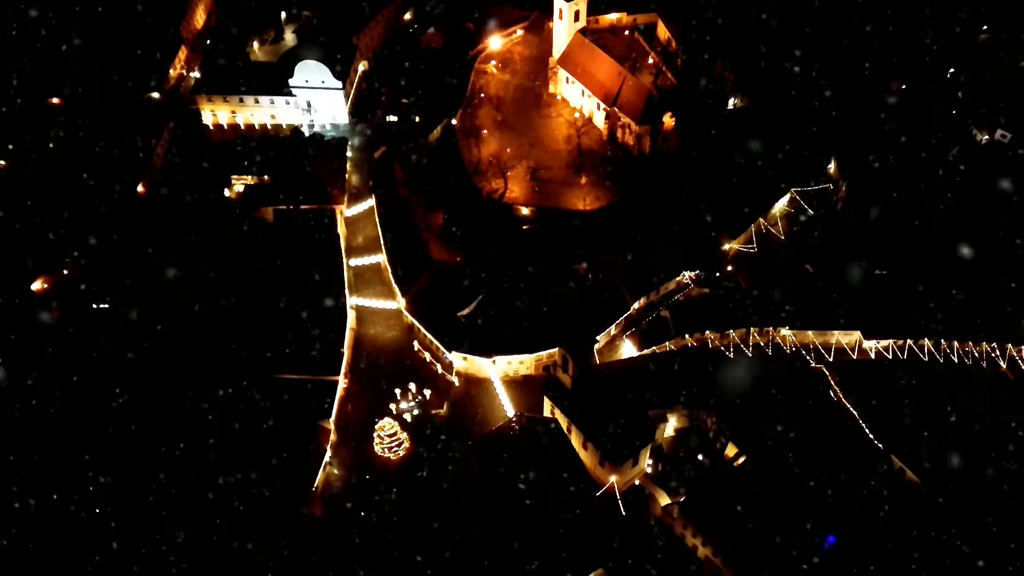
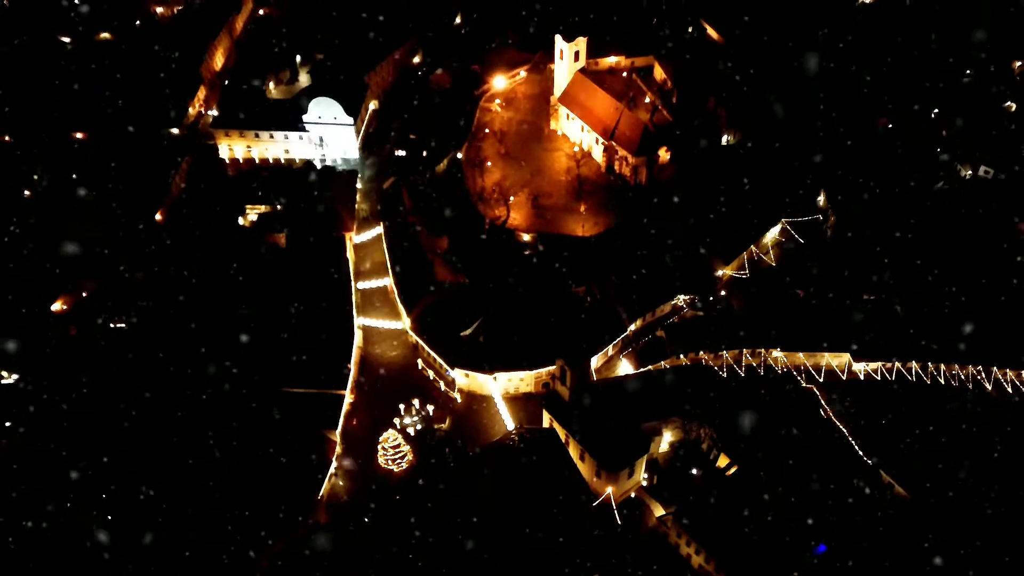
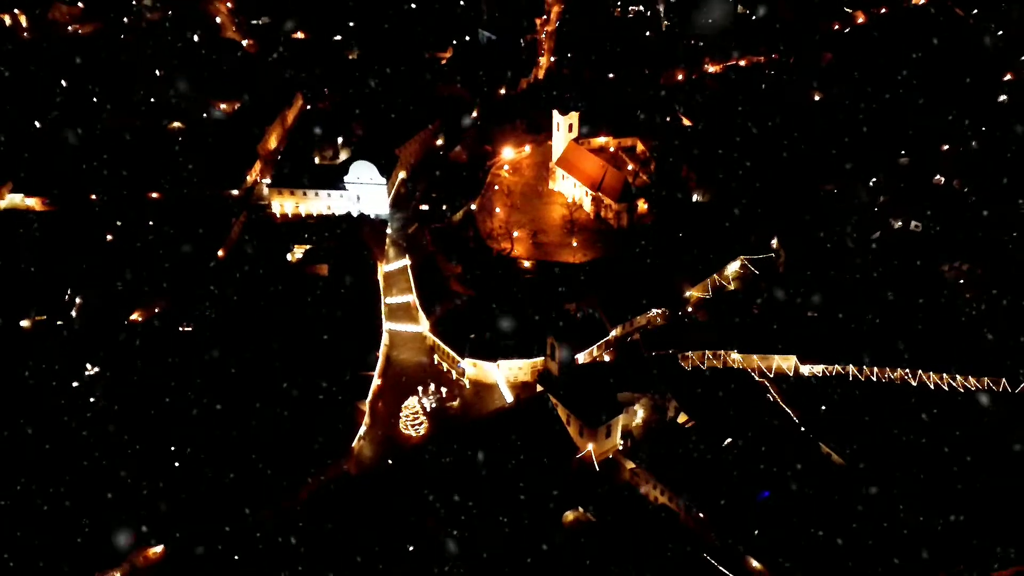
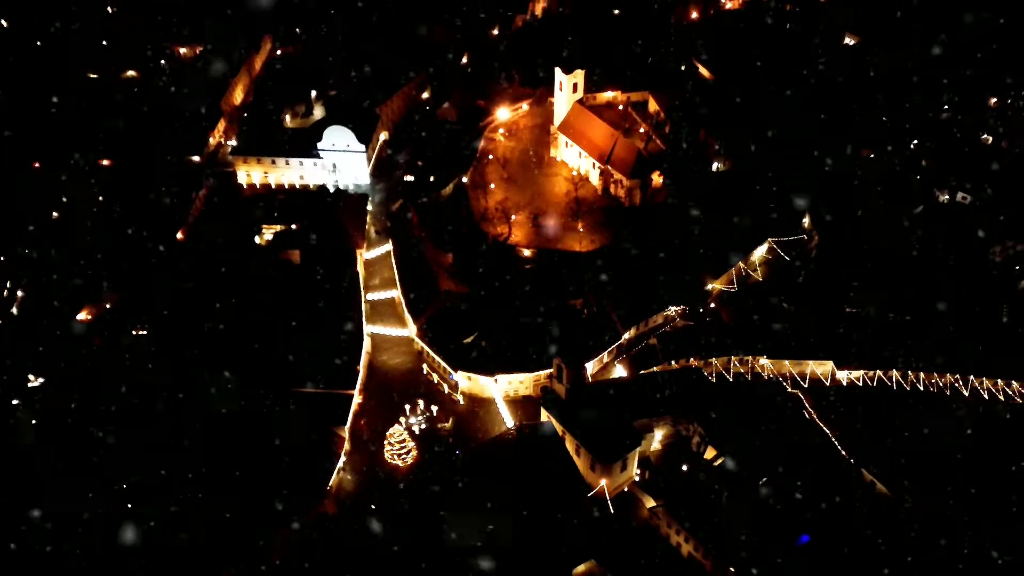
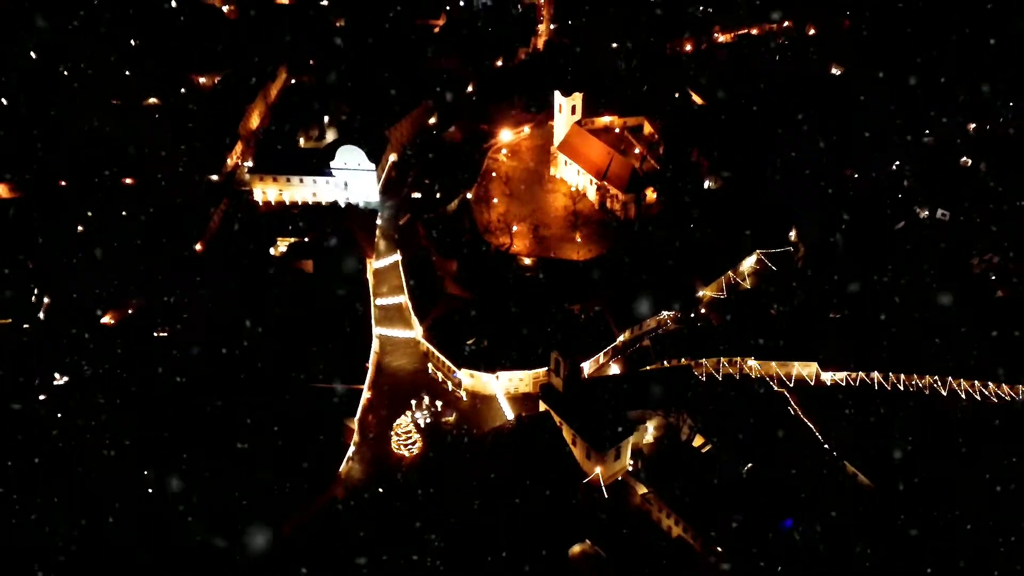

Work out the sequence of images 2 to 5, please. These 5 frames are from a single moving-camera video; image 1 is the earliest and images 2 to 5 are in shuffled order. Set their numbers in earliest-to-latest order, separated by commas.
2, 4, 5, 3
